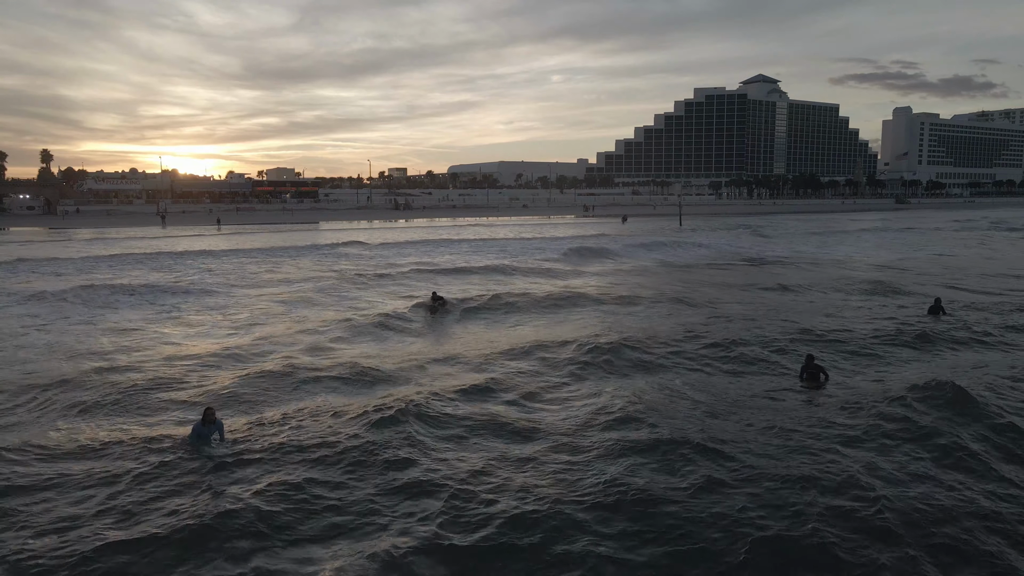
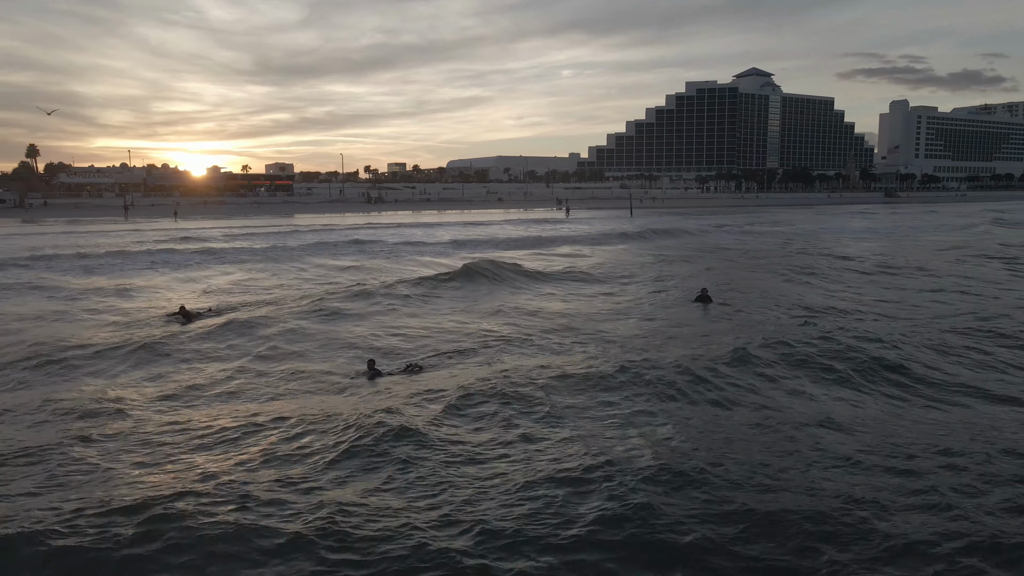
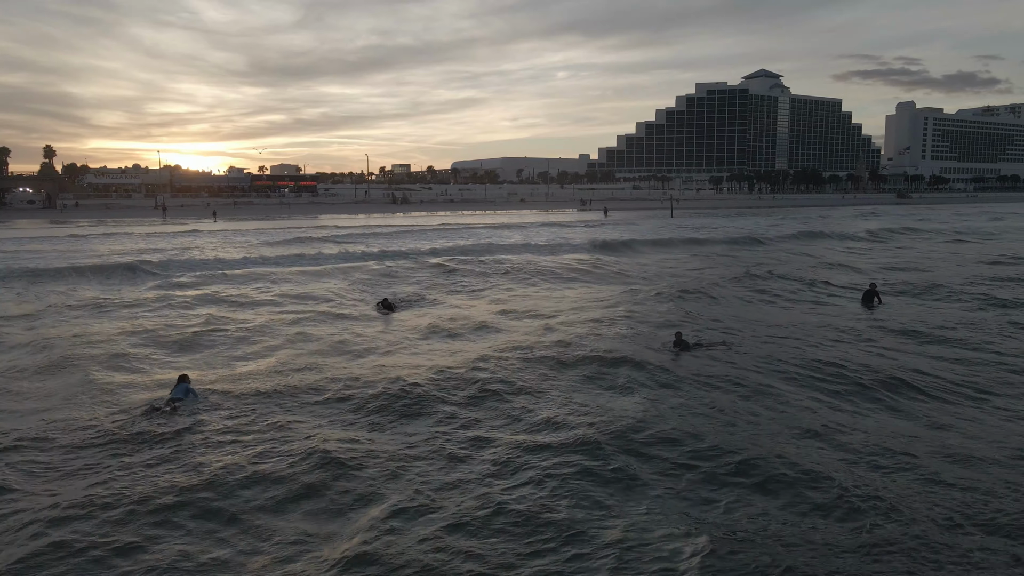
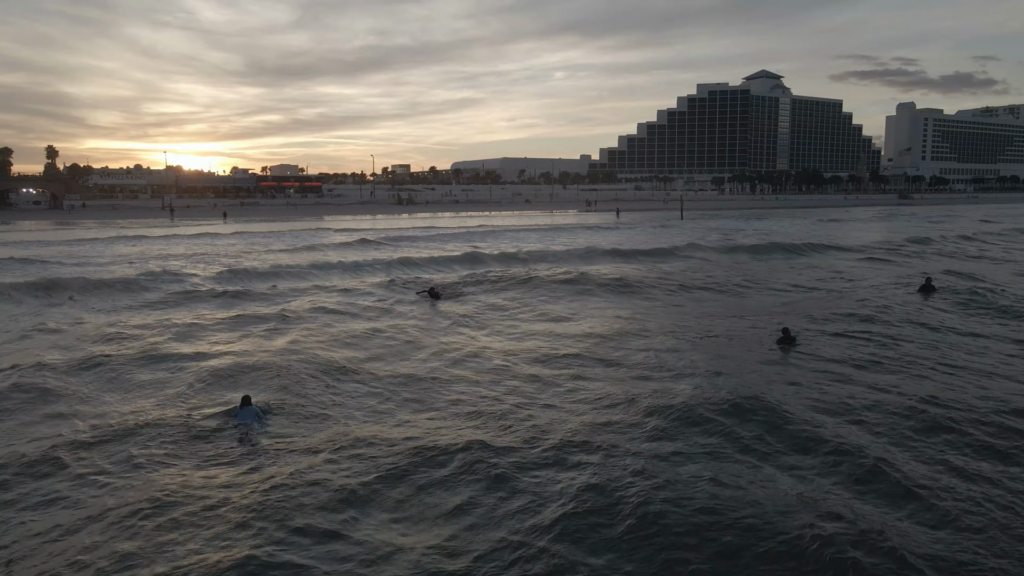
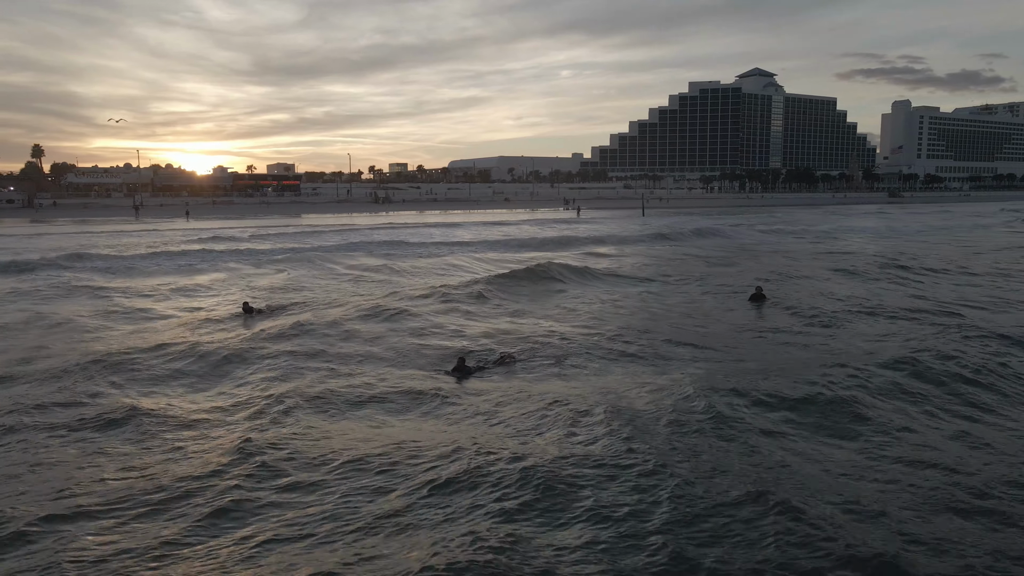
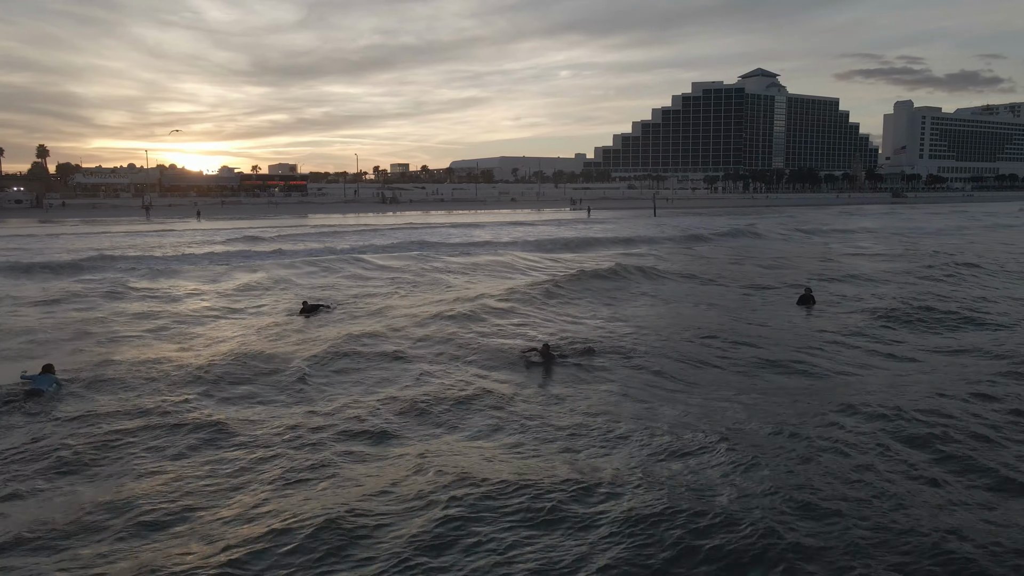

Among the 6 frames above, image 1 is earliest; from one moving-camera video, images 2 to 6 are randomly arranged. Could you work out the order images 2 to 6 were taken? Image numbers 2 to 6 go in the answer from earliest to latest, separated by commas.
4, 3, 6, 5, 2
